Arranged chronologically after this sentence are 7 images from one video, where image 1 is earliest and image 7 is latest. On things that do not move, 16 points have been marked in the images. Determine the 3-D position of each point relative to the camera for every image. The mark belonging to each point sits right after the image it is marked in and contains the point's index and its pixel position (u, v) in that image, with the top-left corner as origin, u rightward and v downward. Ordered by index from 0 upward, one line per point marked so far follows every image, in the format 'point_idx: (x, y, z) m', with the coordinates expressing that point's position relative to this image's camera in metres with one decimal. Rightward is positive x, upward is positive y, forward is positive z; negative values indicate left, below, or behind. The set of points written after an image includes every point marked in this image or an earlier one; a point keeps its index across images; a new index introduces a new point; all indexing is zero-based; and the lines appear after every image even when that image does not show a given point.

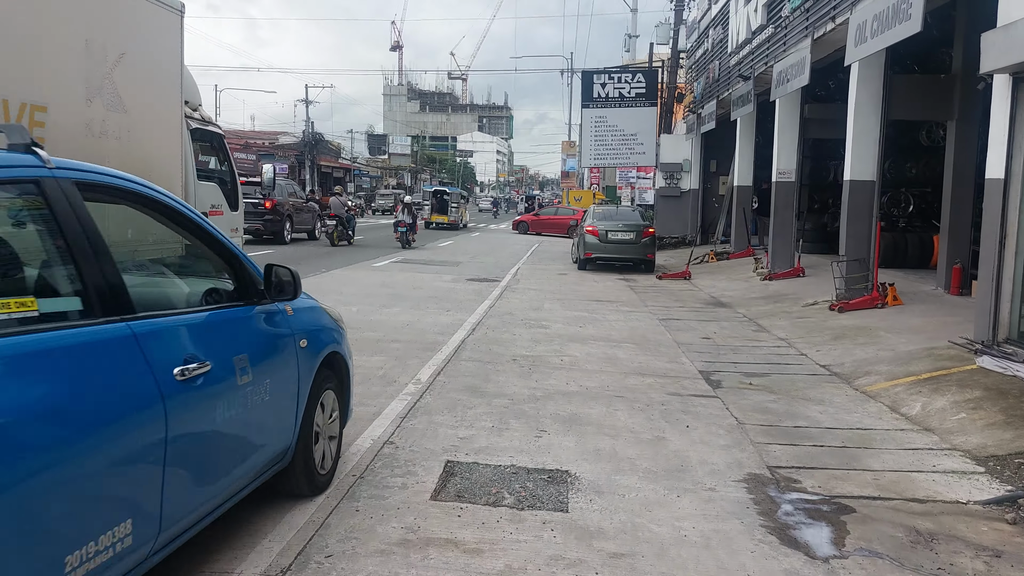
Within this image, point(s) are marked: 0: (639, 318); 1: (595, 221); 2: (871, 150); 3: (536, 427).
0: (+1.7, -0.4, +11.2) m
1: (+1.8, +1.4, +18.1) m
2: (+4.9, +1.9, +11.5) m
3: (+0.2, -0.9, +5.4) m
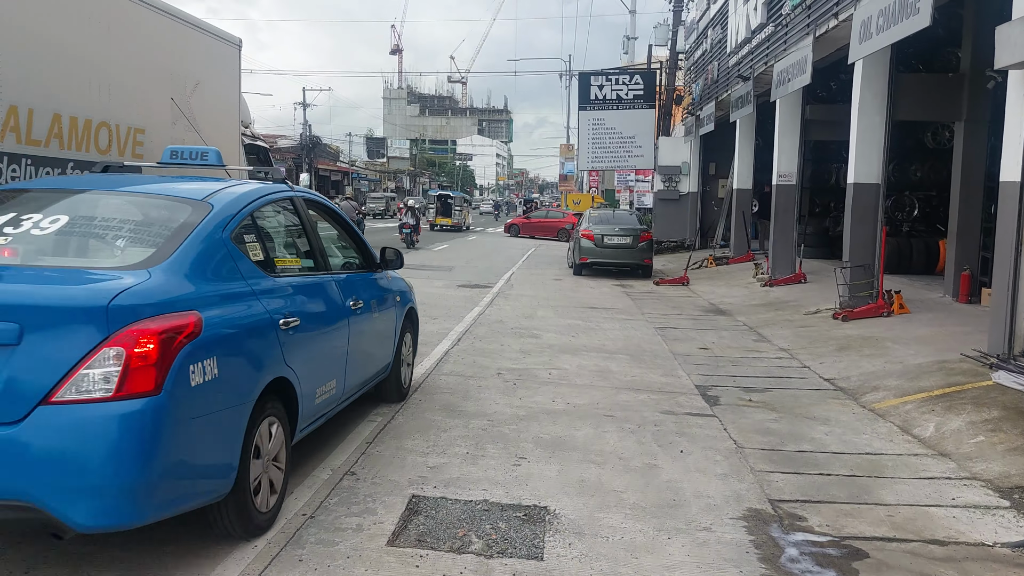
0: (+1.5, -0.5, +10.7) m
1: (+1.6, +1.3, +17.6) m
2: (+4.7, +1.8, +11.1) m
3: (0.0, -1.0, +4.9) m
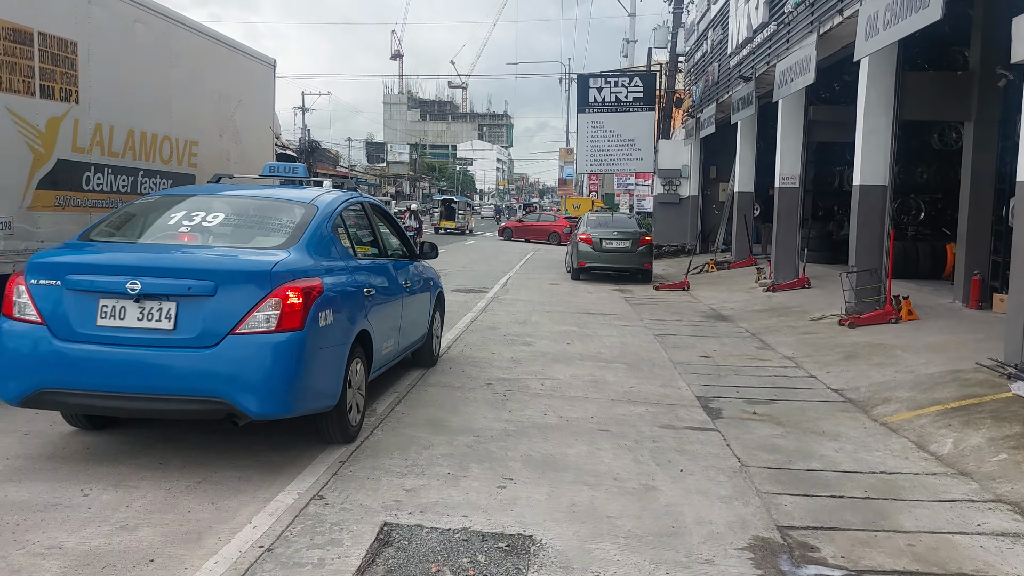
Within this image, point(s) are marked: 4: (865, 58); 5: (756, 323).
0: (+1.4, -0.5, +10.3) m
1: (+1.6, +1.2, +17.2) m
2: (+4.6, +1.7, +10.7) m
3: (-0.1, -1.0, +4.5) m
4: (+4.3, +2.8, +10.5) m
5: (+3.2, -0.5, +11.3) m
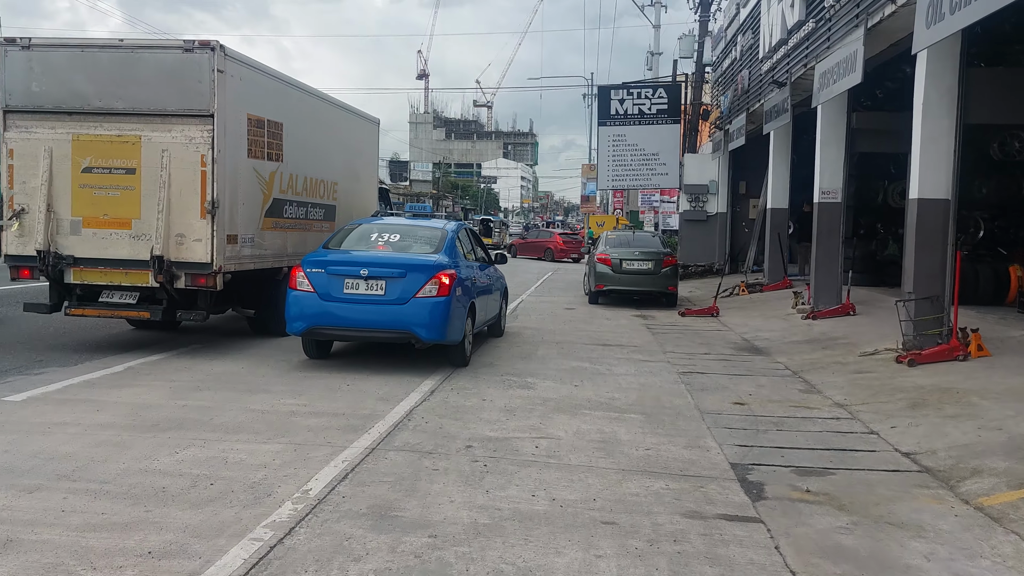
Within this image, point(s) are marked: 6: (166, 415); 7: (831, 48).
0: (+1.5, -0.9, +8.9) m
1: (+1.8, +0.7, +15.8) m
2: (+4.7, +1.4, +9.2) m
3: (-0.2, -1.2, +3.2) m
4: (+4.4, +2.5, +9.0) m
5: (+3.3, -0.8, +9.9) m
6: (-2.5, -0.9, +6.1) m
7: (+4.6, +3.4, +12.2) m
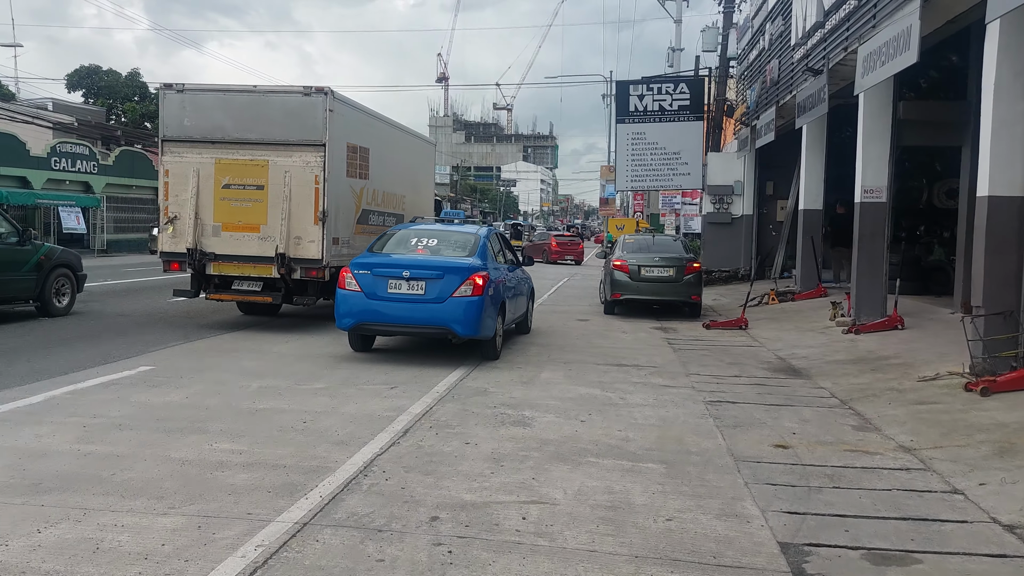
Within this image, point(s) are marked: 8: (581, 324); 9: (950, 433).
0: (+1.4, -1.0, +7.6) m
1: (+1.9, +0.6, +14.5) m
2: (+4.7, +1.3, +7.8) m
3: (-0.4, -1.3, +1.9) m
4: (+4.3, +2.4, +7.6) m
5: (+3.3, -1.0, +8.5) m
6: (-2.5, -1.0, +4.8) m
7: (+4.6, +3.3, +10.8) m
8: (+1.1, -0.6, +13.9) m
9: (+3.2, -1.1, +6.2) m
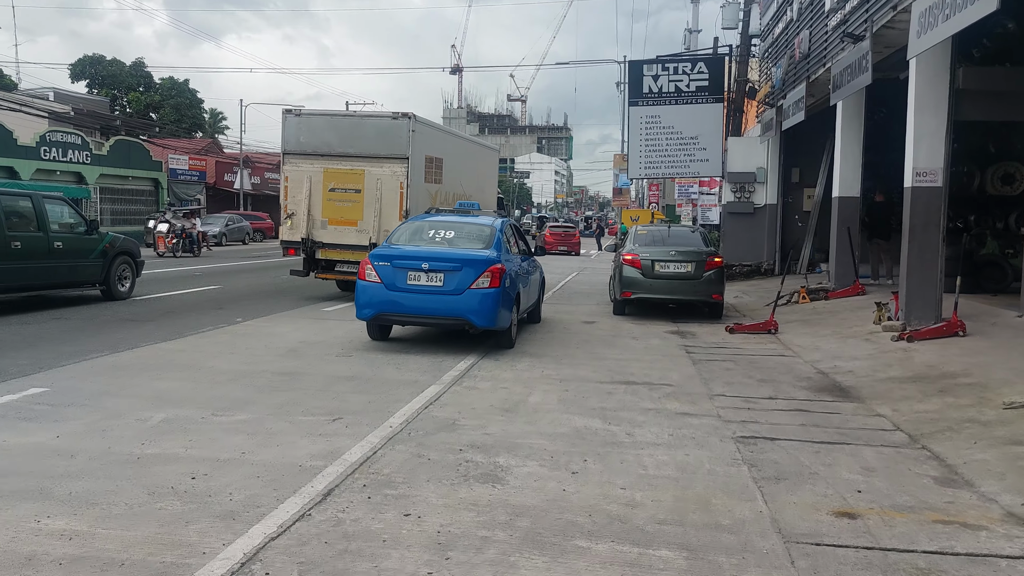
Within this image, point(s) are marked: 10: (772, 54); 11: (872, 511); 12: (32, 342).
0: (+1.3, -1.0, +5.9) m
1: (+1.9, +0.6, +12.8) m
2: (+4.5, +1.2, +6.1) m
3: (-0.6, -1.4, +0.3) m
4: (+4.2, +2.3, +5.9) m
5: (+3.1, -1.0, +6.8) m
6: (-2.8, -1.1, +3.2) m
7: (+4.5, +3.3, +9.1) m
8: (+1.1, -0.5, +12.3) m
9: (+3.0, -1.1, +4.6) m
10: (+6.0, +5.5, +19.9) m
11: (+1.9, -1.2, +4.4) m
12: (-5.2, -0.6, +9.2) m
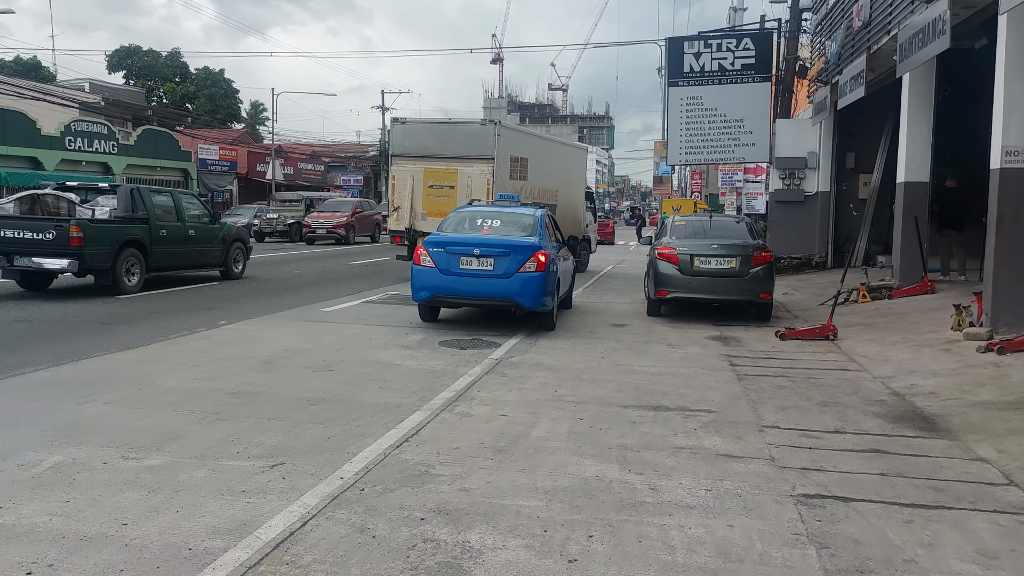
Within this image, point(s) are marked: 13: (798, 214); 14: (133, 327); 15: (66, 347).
0: (+1.2, -1.1, +4.5) m
1: (+2.2, +0.6, +11.3) m
2: (+4.4, +1.2, +4.5) m
3: (-1.0, -1.5, -1.1) m
4: (+4.1, +2.3, +4.3) m
5: (+3.1, -1.0, +5.3) m
6: (-2.9, -1.1, +2.0) m
7: (+4.6, +3.3, +7.5) m
8: (+1.3, -0.5, +10.8) m
9: (+2.9, -1.2, +3.1) m
10: (+6.7, +5.6, +18.1) m
11: (+1.7, -1.2, +3.0) m
12: (-5.1, -0.6, +8.1) m
13: (+6.6, +1.7, +19.6) m
14: (-4.3, -0.5, +9.8) m
15: (-4.3, -0.6, +8.3) m
